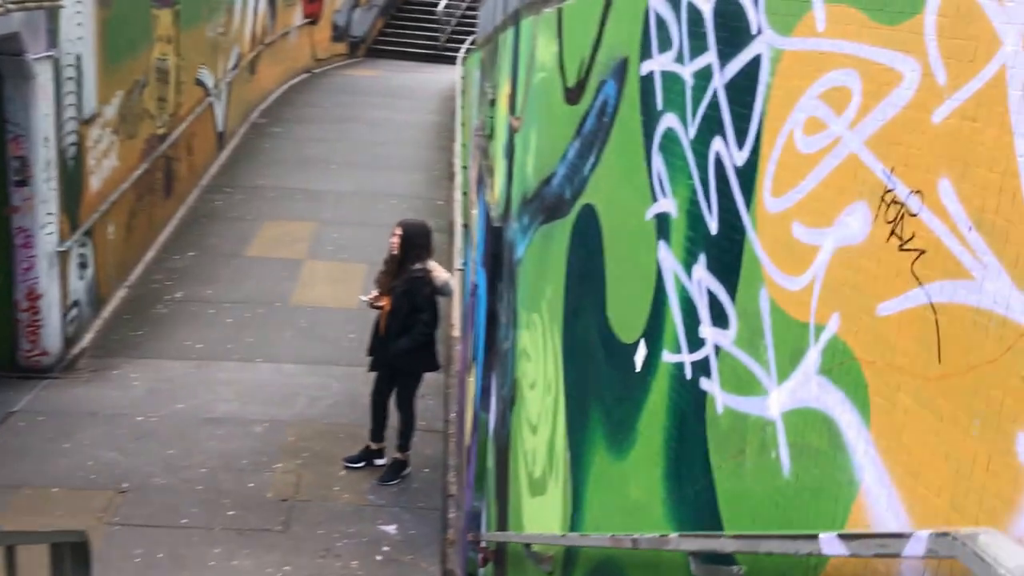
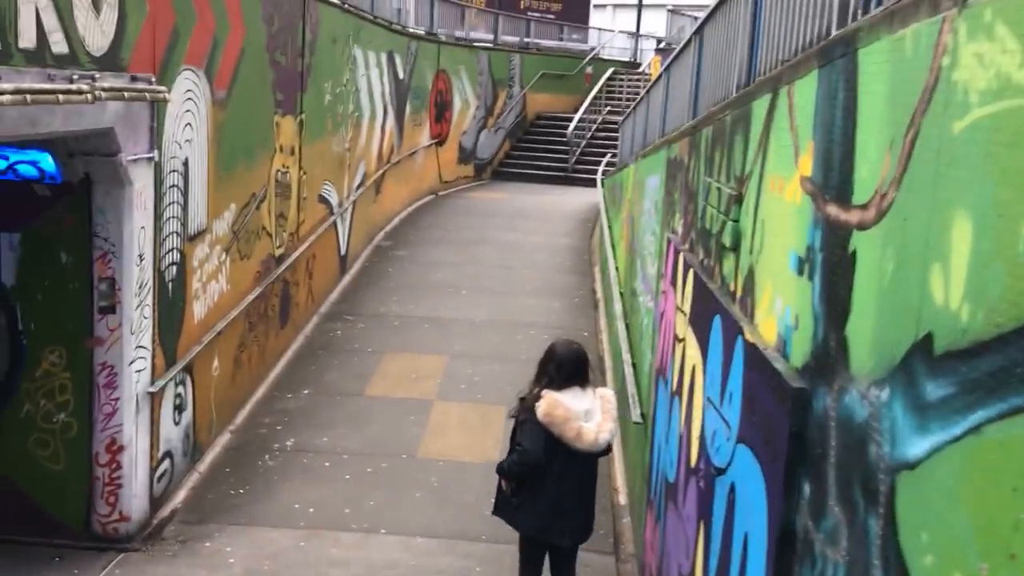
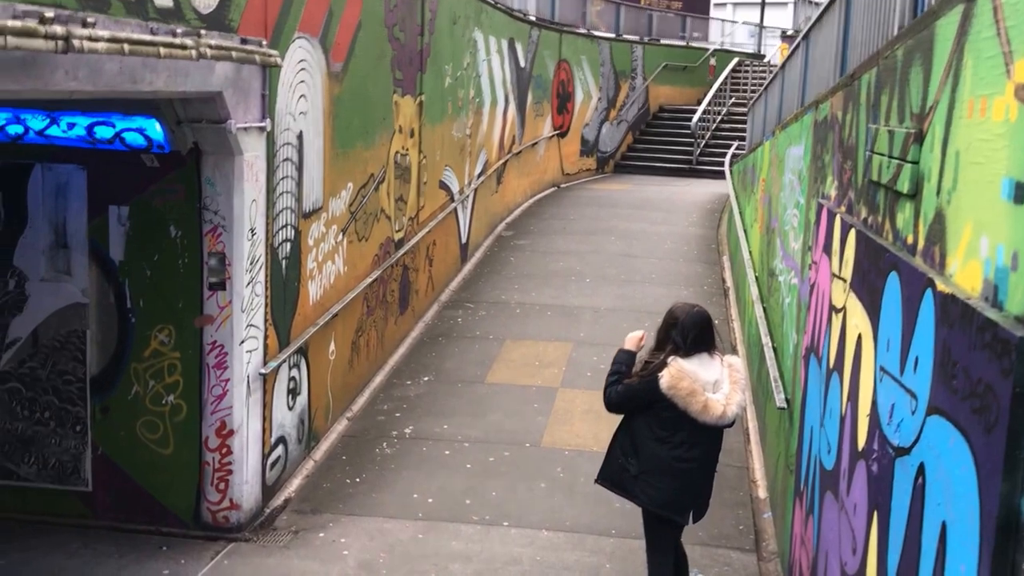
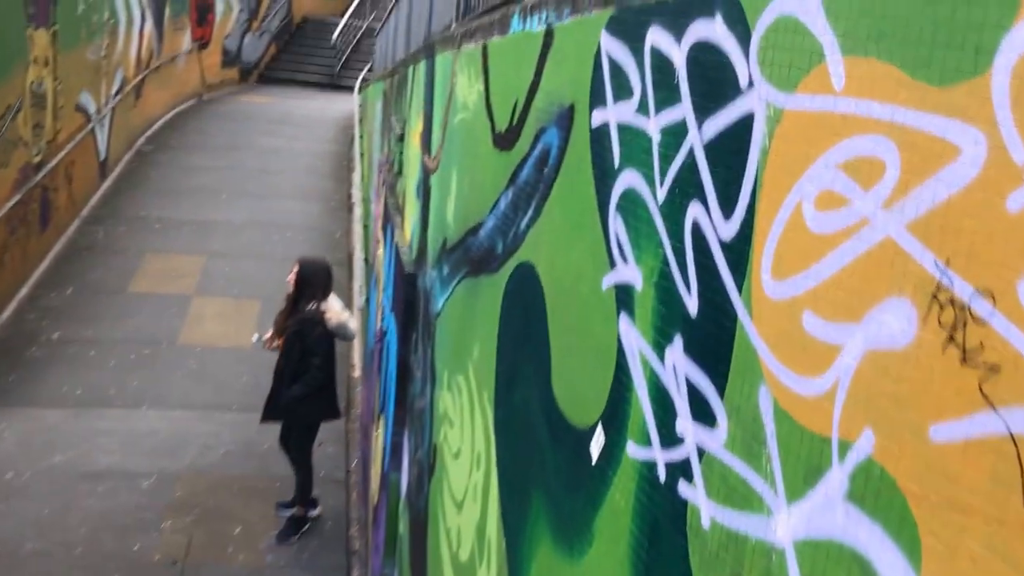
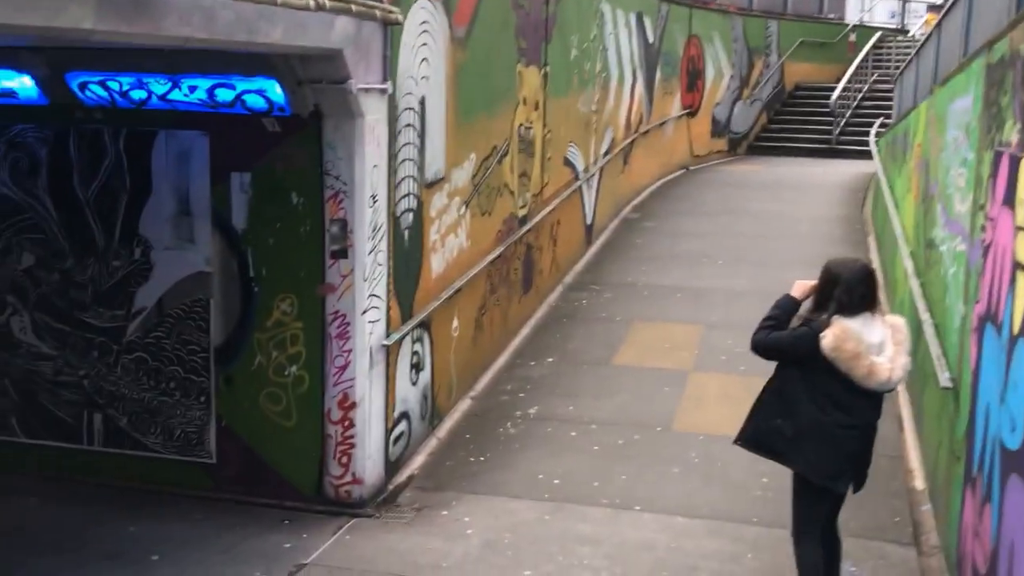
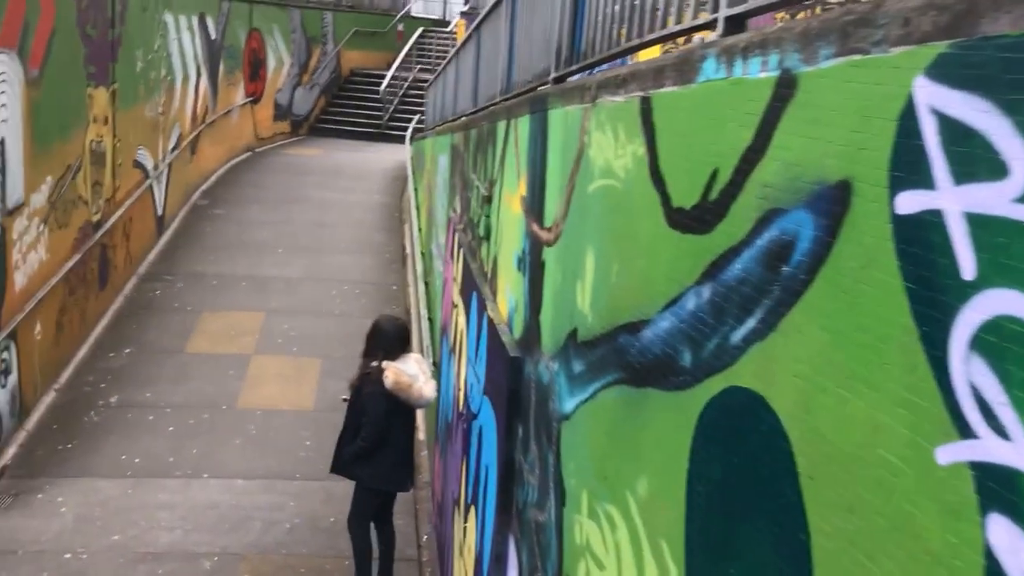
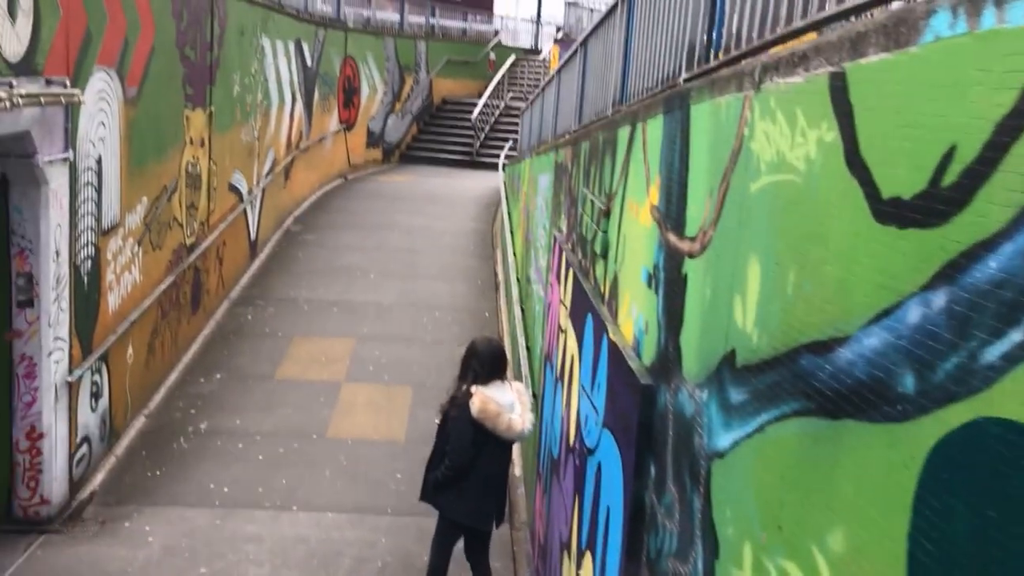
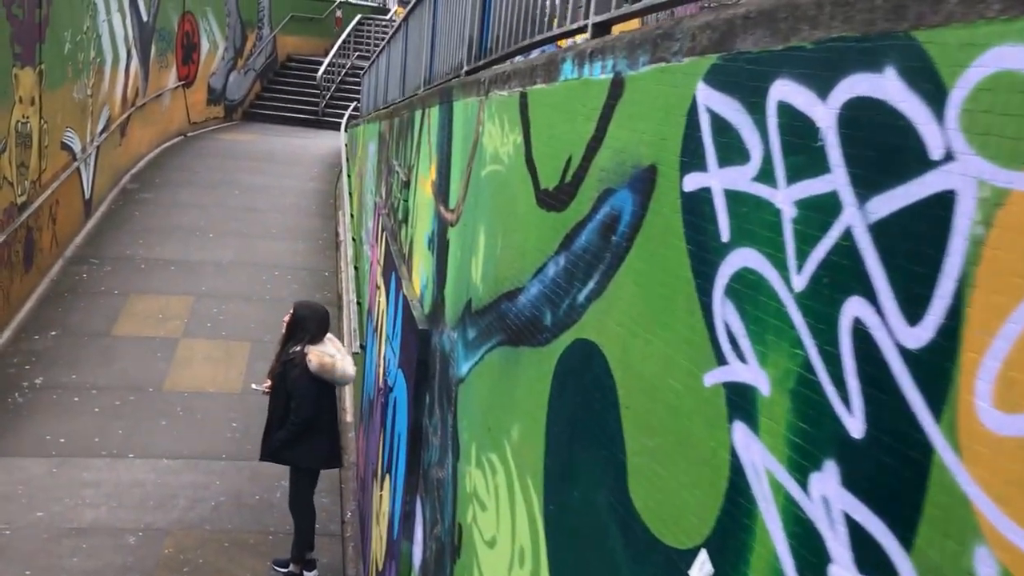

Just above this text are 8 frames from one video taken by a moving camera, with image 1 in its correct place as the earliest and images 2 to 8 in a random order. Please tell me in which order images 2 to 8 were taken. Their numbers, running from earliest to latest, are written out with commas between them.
4, 8, 6, 7, 2, 3, 5
